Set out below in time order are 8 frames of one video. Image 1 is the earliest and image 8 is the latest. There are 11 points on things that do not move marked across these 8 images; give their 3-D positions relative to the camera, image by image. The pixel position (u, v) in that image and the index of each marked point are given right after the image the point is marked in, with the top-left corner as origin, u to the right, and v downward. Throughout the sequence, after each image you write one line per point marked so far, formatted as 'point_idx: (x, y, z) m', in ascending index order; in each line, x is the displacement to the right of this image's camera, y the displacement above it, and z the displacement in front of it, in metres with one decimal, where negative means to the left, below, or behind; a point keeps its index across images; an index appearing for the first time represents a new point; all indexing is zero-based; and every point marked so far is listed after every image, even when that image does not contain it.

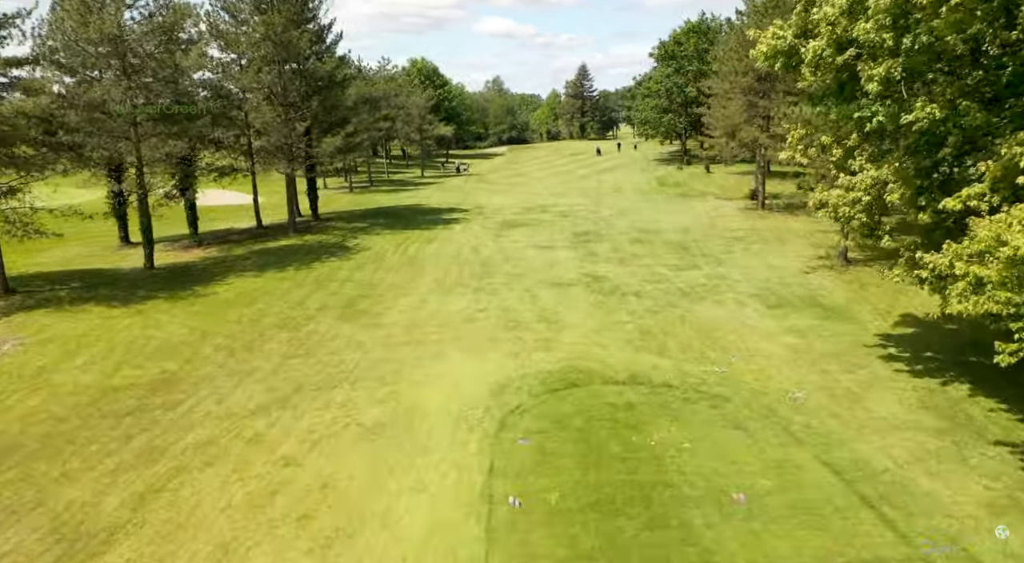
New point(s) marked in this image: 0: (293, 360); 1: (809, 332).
0: (-5.9, -2.1, +20.1) m
1: (+7.7, -1.3, +19.4) m
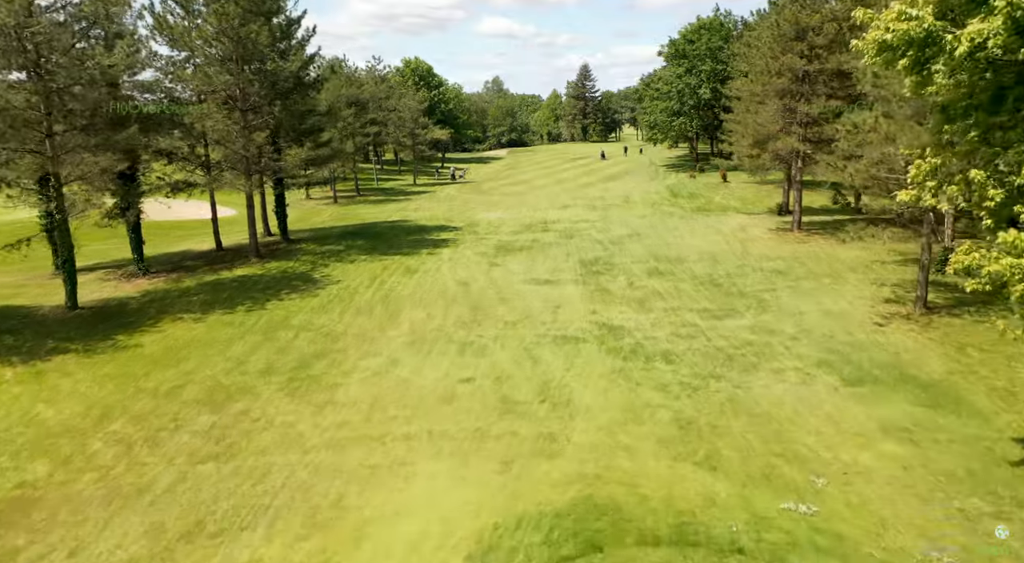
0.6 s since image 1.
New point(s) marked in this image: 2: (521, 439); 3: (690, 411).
0: (-6.1, -3.6, +14.7) m
1: (+7.6, -2.9, +14.0) m
2: (+0.2, -3.2, +15.0) m
3: (+3.7, -2.7, +15.7) m
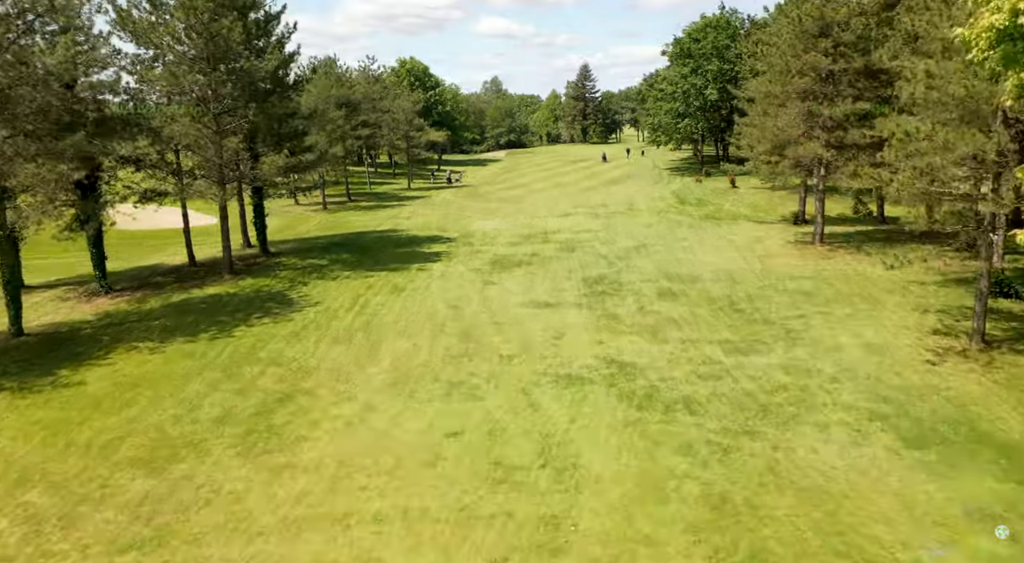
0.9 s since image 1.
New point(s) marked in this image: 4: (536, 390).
0: (-6.2, -4.4, +11.9) m
1: (+7.5, -3.6, +11.2) m
2: (+0.1, -3.9, +12.2) m
3: (+3.6, -3.5, +12.9) m
4: (+0.6, -2.6, +17.7) m
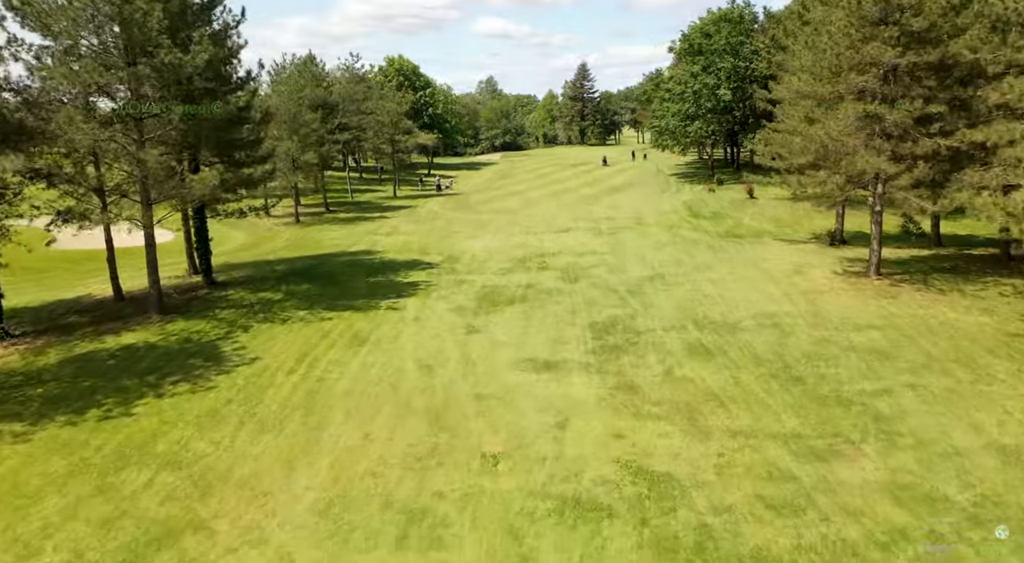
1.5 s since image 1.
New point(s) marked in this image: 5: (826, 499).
0: (-6.4, -5.8, +6.2) m
1: (+7.2, -5.0, +5.5) m
2: (-0.2, -5.4, +6.5) m
3: (+3.4, -4.9, +7.2) m
4: (+0.3, -4.0, +12.0) m
5: (+5.2, -3.6, +12.3) m
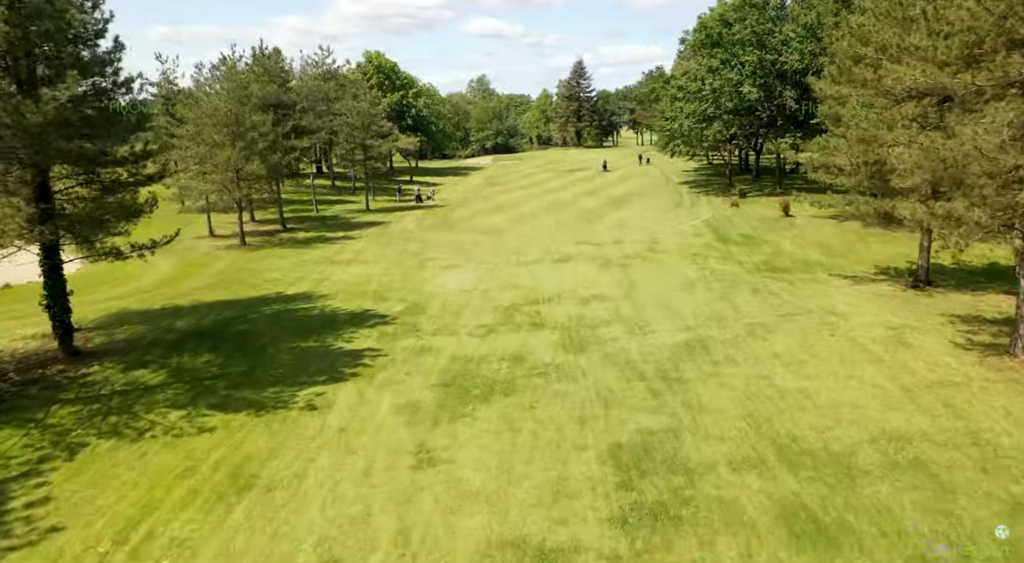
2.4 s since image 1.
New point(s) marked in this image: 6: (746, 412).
0: (-6.8, -7.8, -2.5) m
1: (+6.9, -7.0, -3.0) m
2: (-0.5, -7.4, -2.1) m
3: (+3.0, -6.9, -1.4) m
4: (-0.1, -6.0, +3.4) m
5: (+4.8, -5.6, +3.8) m
6: (+5.1, -2.8, +15.9) m
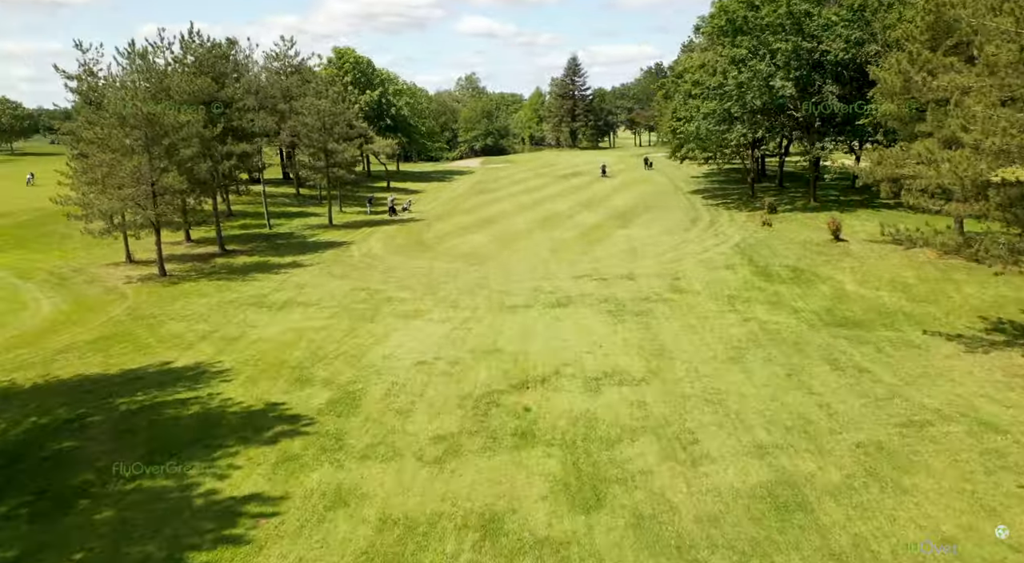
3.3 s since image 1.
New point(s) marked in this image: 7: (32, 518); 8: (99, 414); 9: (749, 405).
0: (-7.1, -9.8, -11.1) m
1: (+6.6, -8.9, -11.5) m
2: (-0.8, -9.3, -10.7) m
3: (+2.7, -8.8, -9.9) m
4: (-0.4, -7.9, -5.1) m
5: (+4.5, -7.5, -4.7) m
6: (+4.6, -4.7, +7.4) m
7: (-8.4, -4.1, +12.8) m
8: (-9.6, -3.0, +17.1) m
9: (+5.6, -2.7, +17.1) m
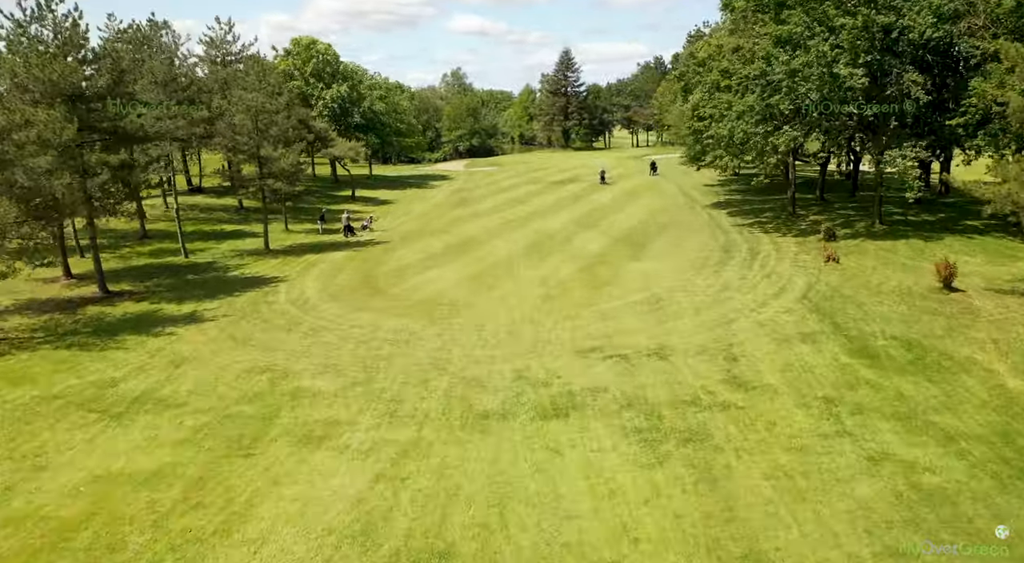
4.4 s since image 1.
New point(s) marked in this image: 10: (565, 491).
0: (-7.3, -12.2, -21.7) m
1: (+6.4, -11.3, -22.0) m
2: (-1.0, -11.7, -21.3) m
3: (+2.5, -11.2, -20.4) m
4: (-0.7, -10.3, -15.7) m
5: (+4.2, -9.9, -15.2) m
6: (+4.1, -7.0, -3.1) m
7: (-8.9, -6.4, +2.2) m
8: (-10.2, -5.4, +6.5) m
9: (+5.0, -5.0, +6.6) m
10: (+1.1, -3.8, +14.3) m
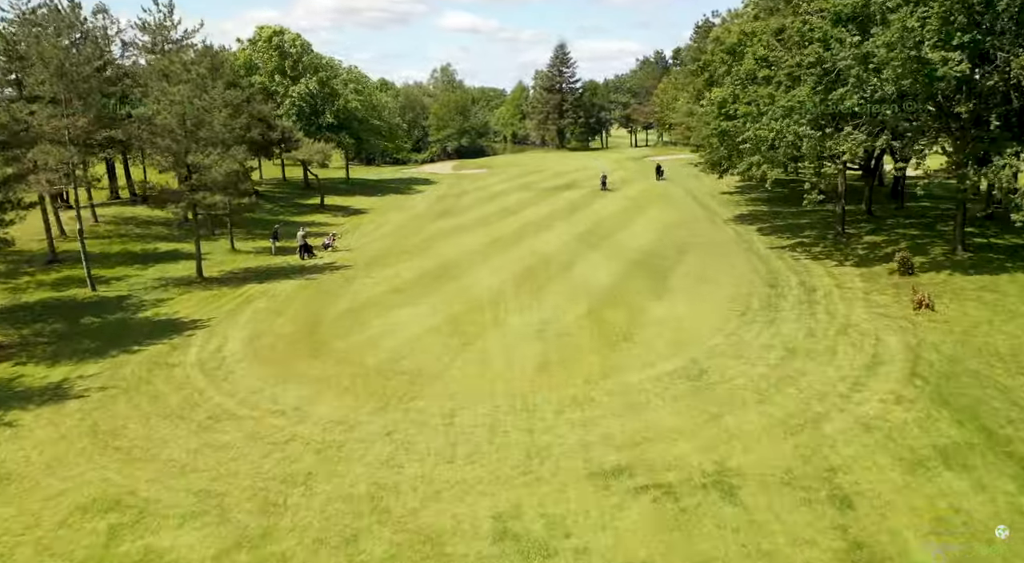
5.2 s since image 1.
0: (-7.3, -14.0, -29.6) m
1: (+6.4, -13.1, -29.7) m
2: (-1.0, -13.5, -29.0) m
3: (+2.5, -13.0, -28.2) m
4: (-0.7, -12.1, -23.5) m
5: (+4.1, -11.7, -23.0) m
6: (+4.0, -8.7, -10.9) m
7: (-9.1, -8.2, -5.7) m
8: (-10.4, -7.1, -1.4) m
9: (+4.8, -6.7, -1.2) m
10: (+0.8, -5.5, +6.5) m
